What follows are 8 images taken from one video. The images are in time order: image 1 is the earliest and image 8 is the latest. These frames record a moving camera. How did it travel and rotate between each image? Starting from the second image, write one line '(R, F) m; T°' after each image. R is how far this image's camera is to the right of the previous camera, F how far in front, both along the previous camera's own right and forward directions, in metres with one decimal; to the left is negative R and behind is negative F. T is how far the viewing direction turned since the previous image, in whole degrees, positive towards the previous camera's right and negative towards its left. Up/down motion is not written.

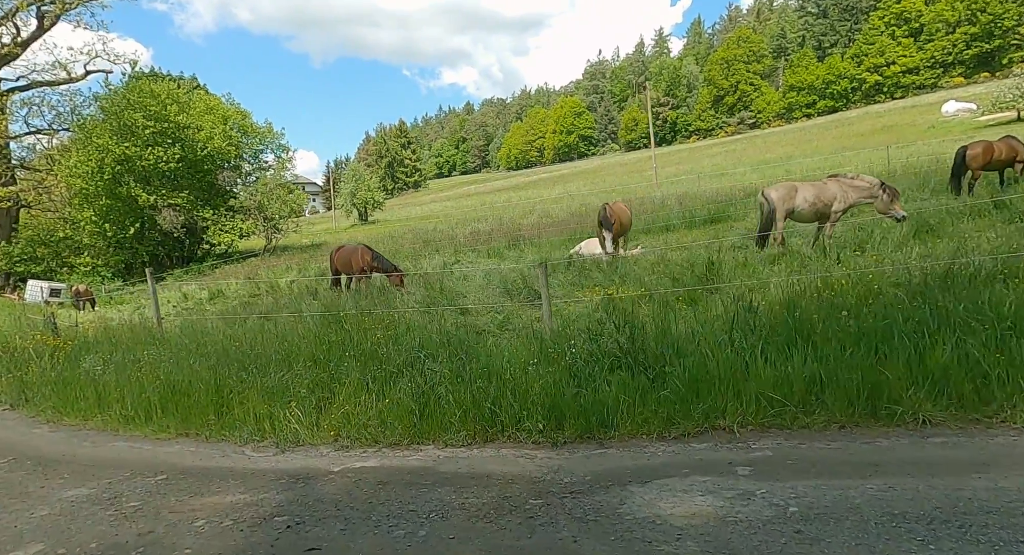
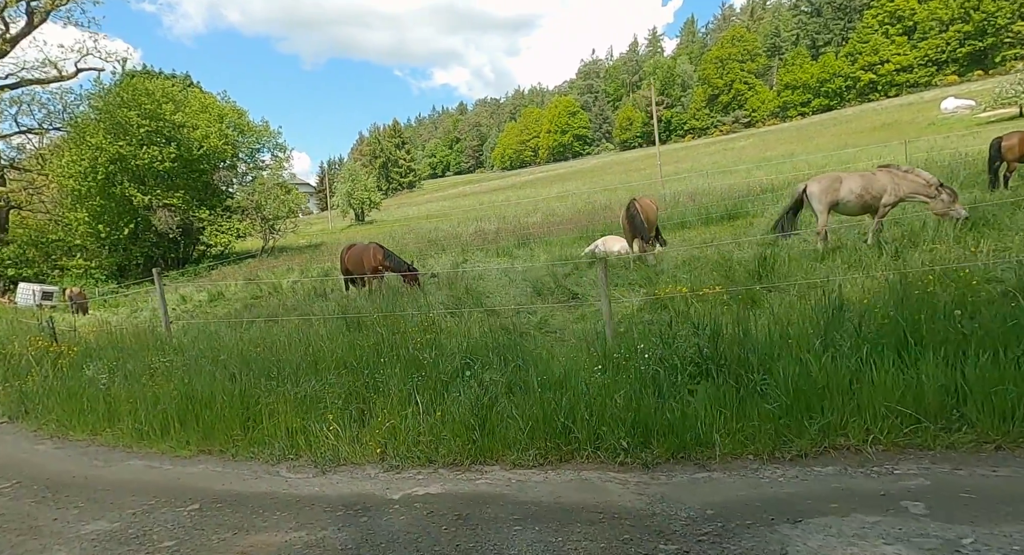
(-0.4, +0.5) m; +1°
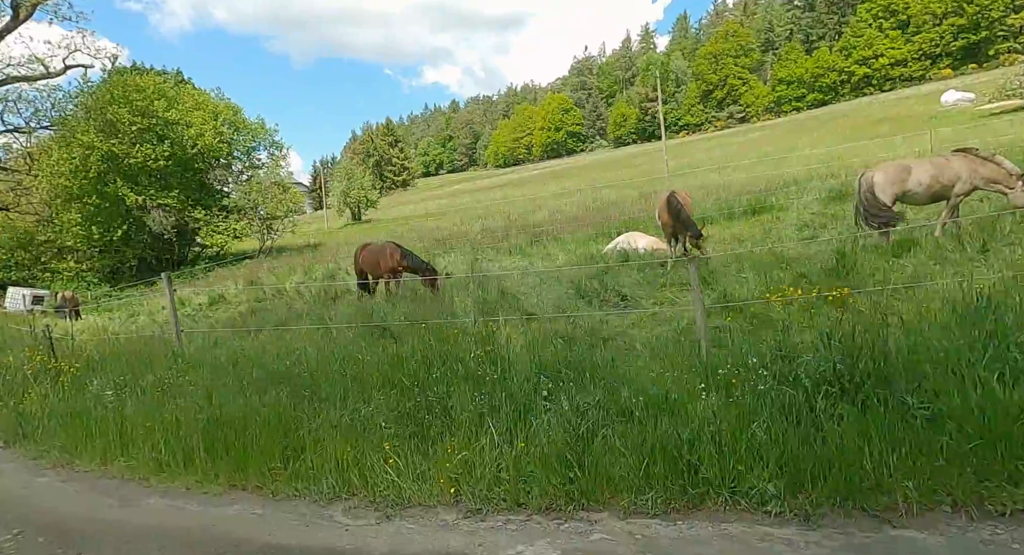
(-0.5, +0.6) m; +1°
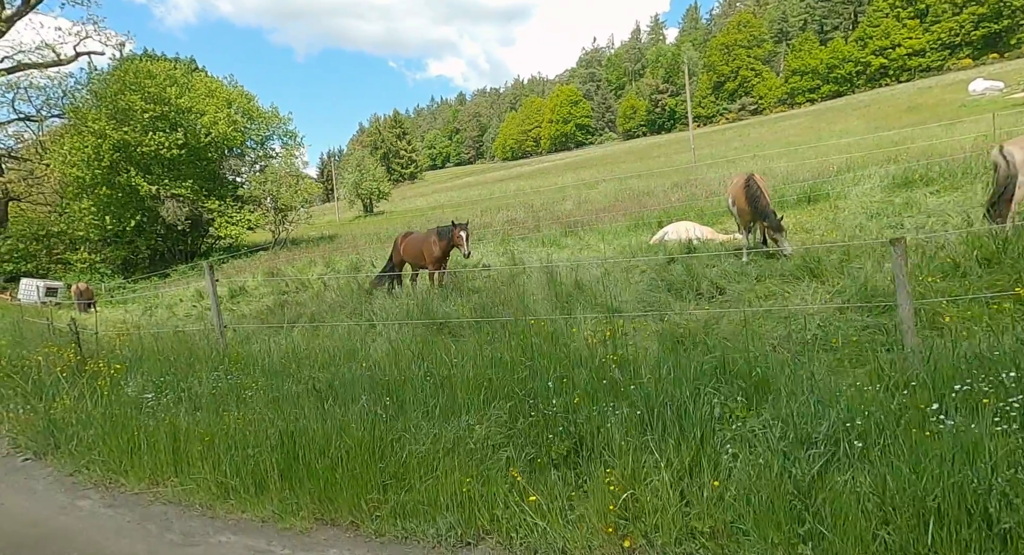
(-0.7, +0.8) m; -1°
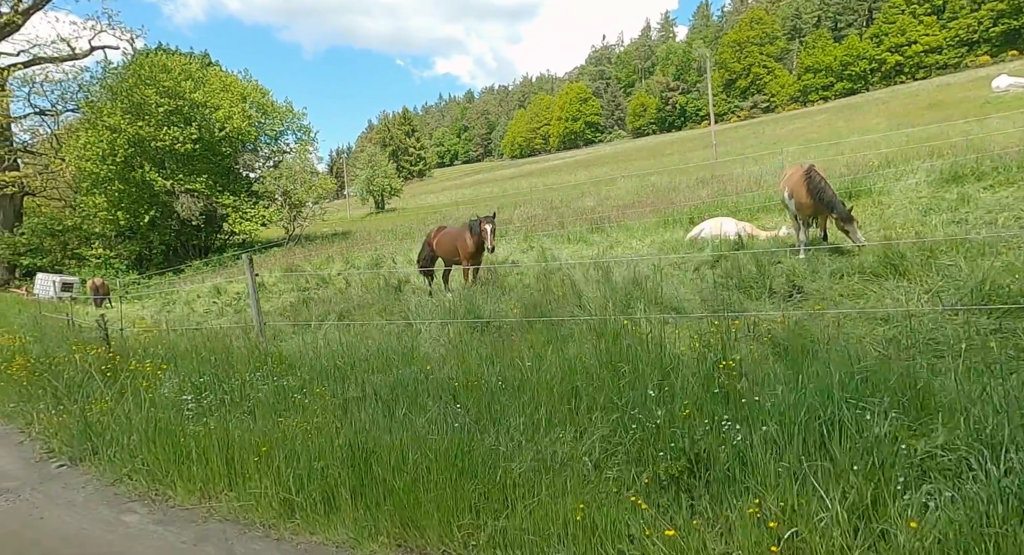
(-0.5, +0.4) m; -1°
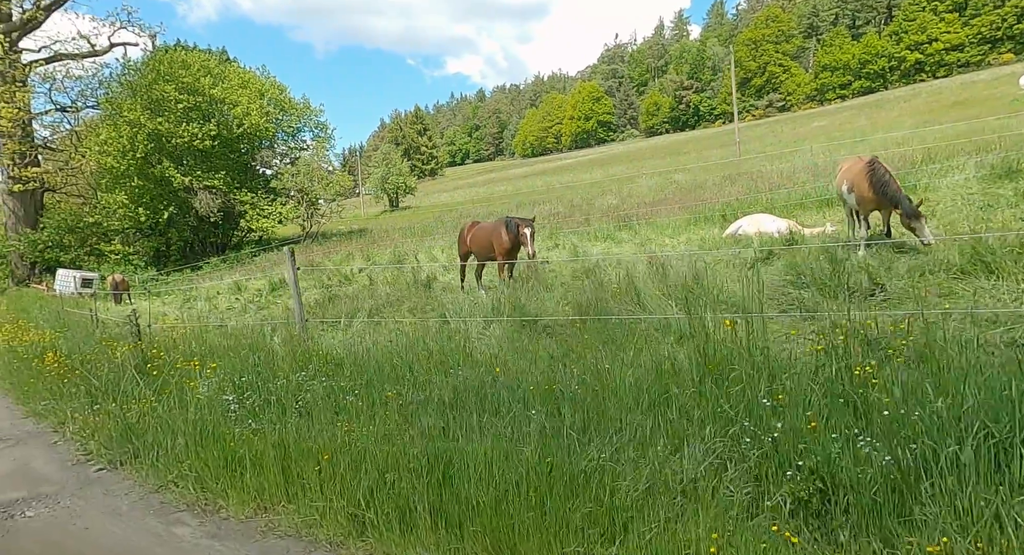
(-0.4, +0.3) m; -1°
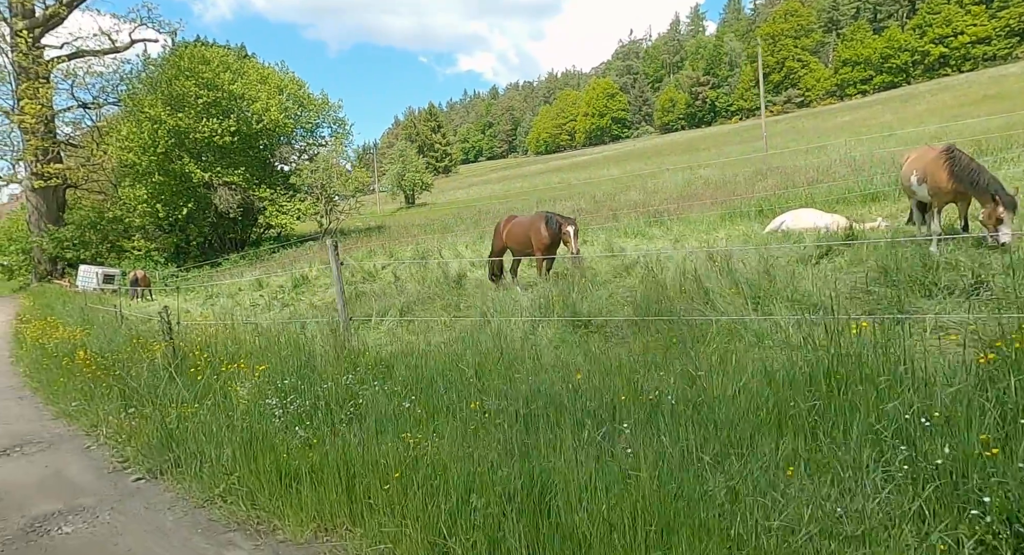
(-0.4, +0.4) m; -1°
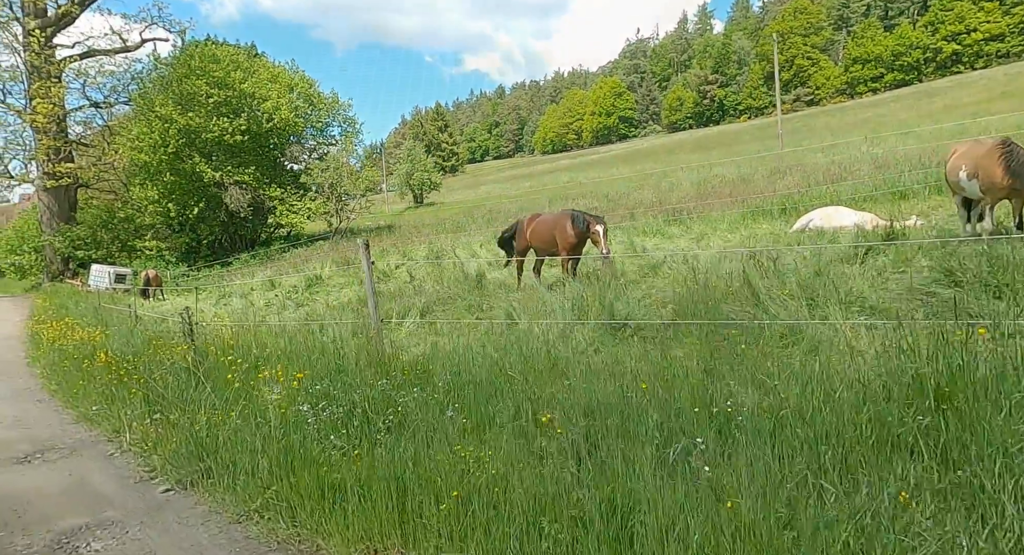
(-0.3, +0.2) m; -1°
